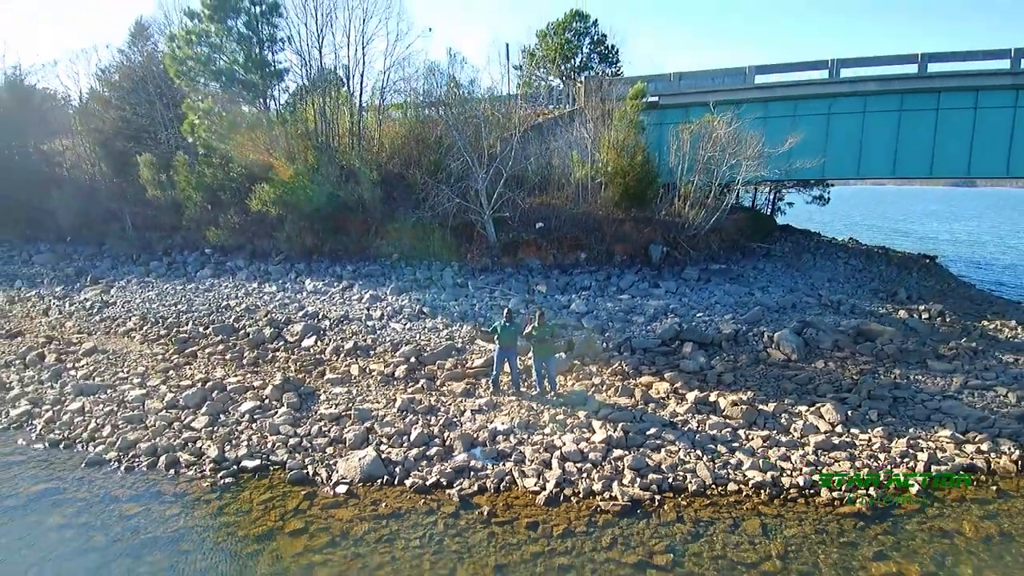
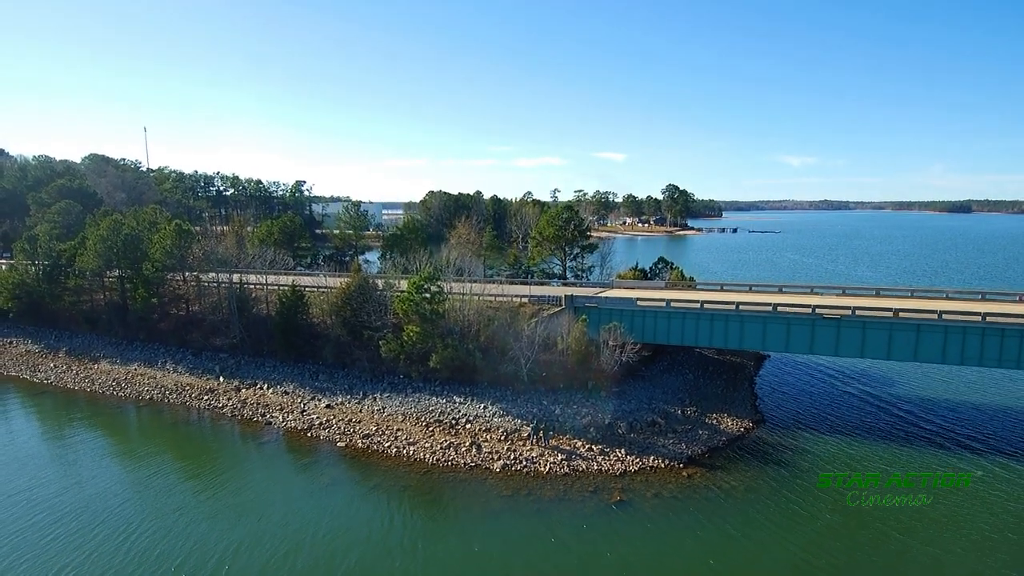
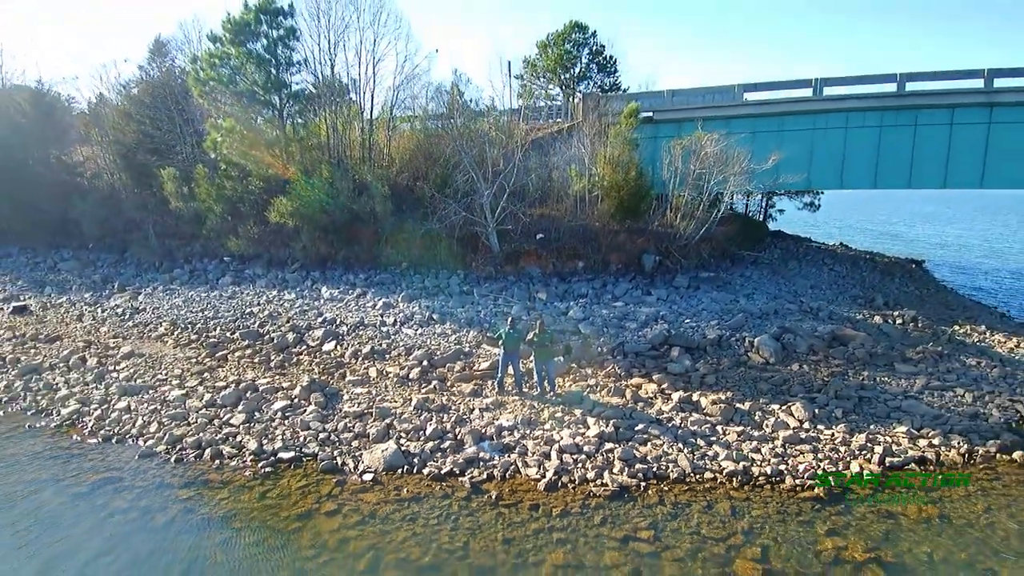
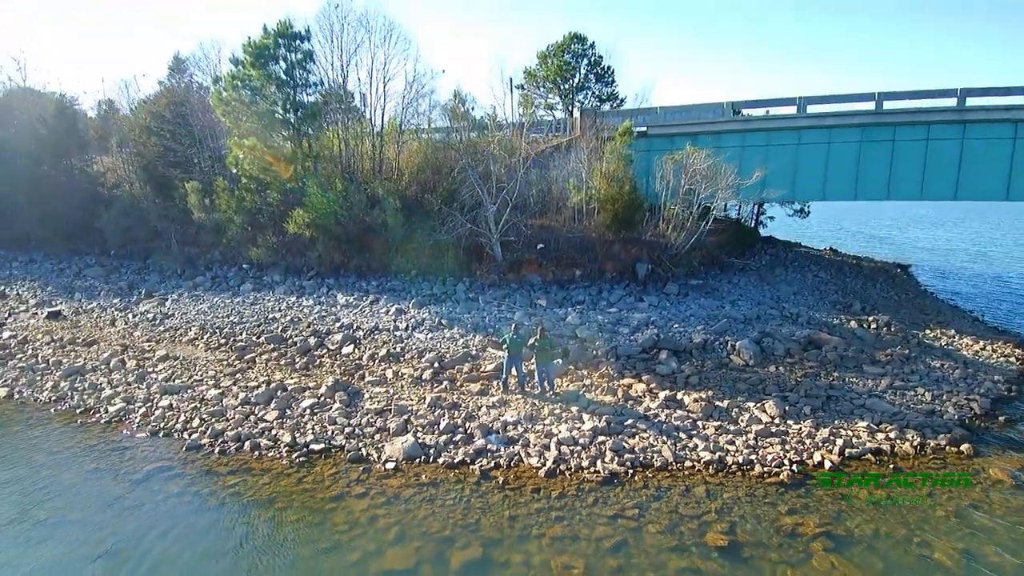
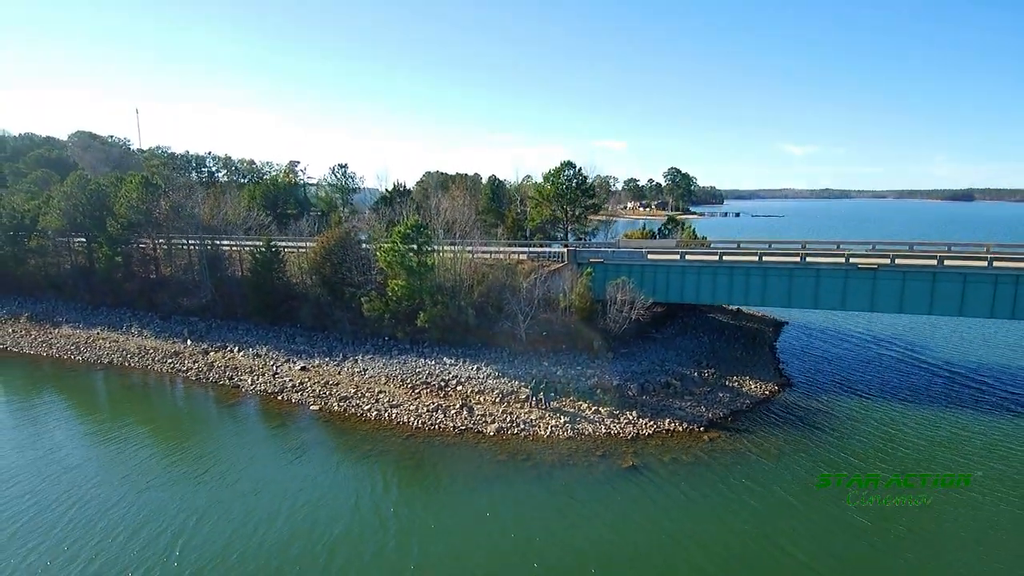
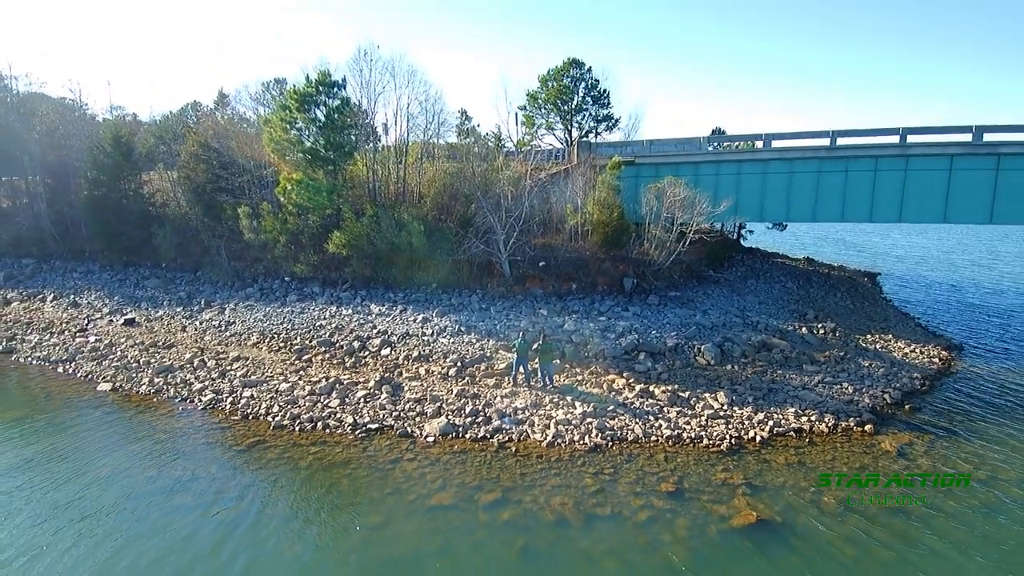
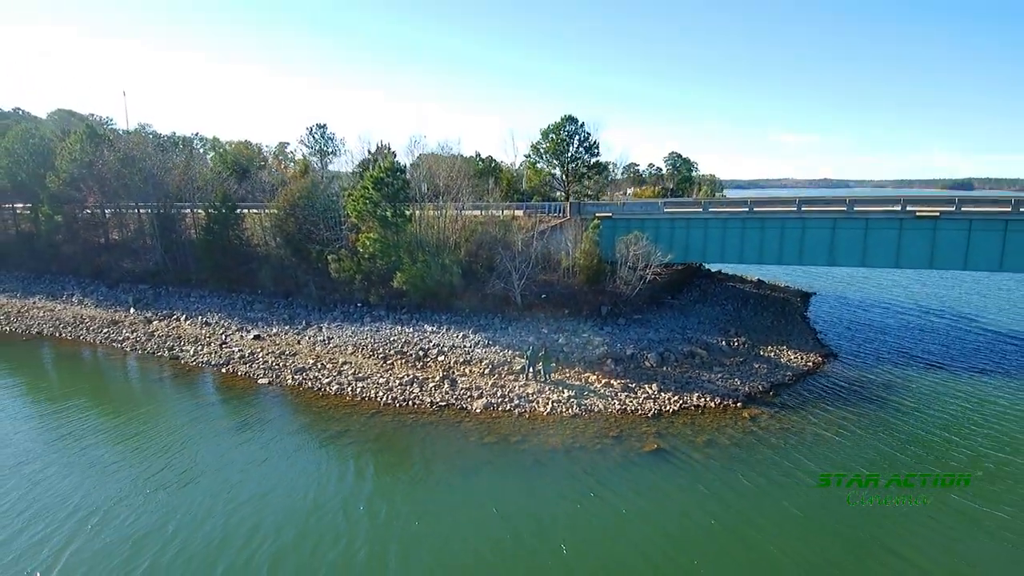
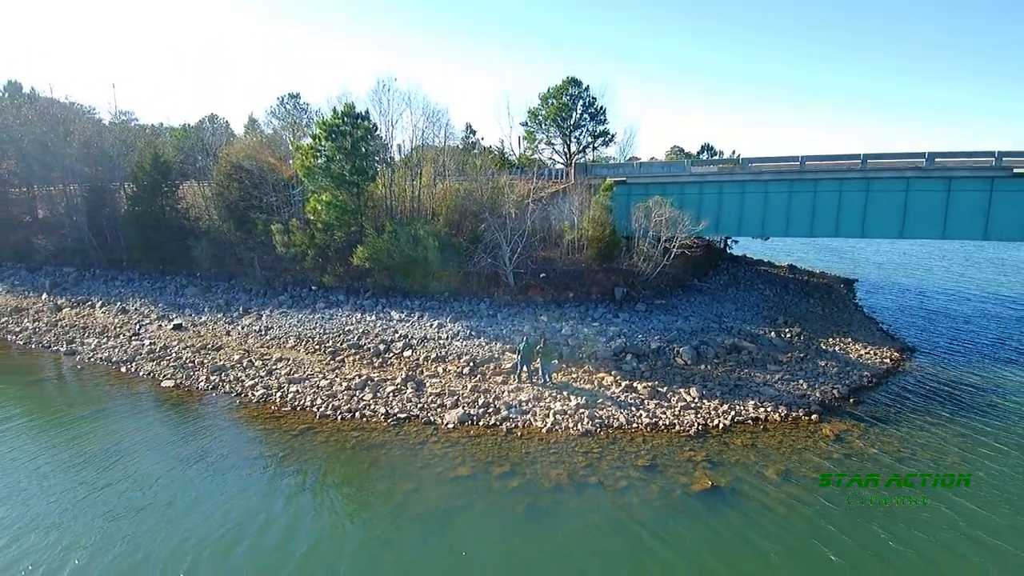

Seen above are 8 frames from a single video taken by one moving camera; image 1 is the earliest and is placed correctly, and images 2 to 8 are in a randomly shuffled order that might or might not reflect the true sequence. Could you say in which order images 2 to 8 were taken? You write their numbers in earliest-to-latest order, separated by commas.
3, 4, 6, 8, 7, 5, 2
